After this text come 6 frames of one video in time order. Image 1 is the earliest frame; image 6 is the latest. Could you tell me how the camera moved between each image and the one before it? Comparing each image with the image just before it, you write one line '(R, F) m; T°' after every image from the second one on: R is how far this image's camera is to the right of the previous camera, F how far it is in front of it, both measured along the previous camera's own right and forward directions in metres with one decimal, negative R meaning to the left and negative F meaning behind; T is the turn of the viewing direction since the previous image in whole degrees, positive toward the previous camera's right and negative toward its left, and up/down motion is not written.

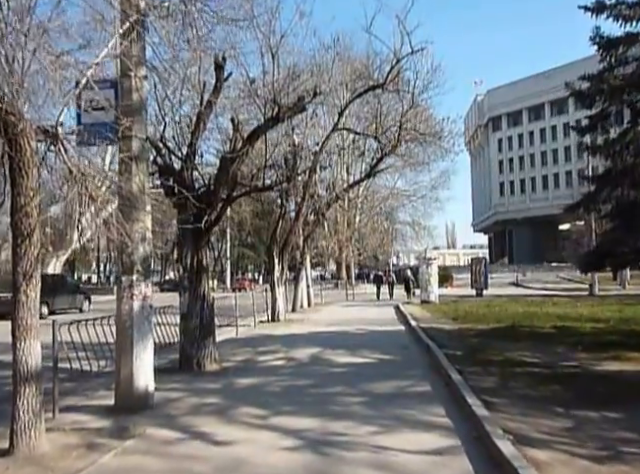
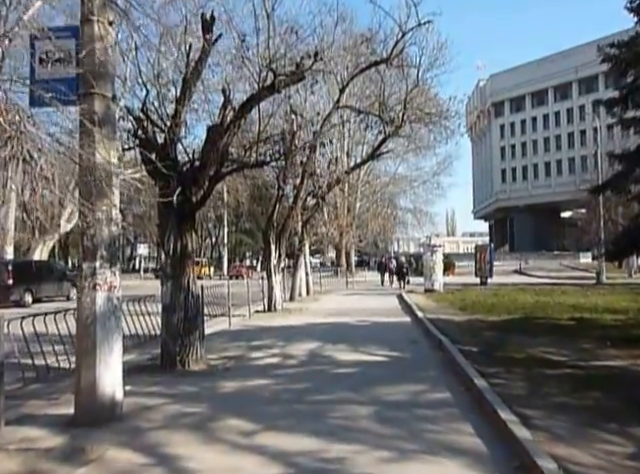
(0.0, +1.5) m; 0°
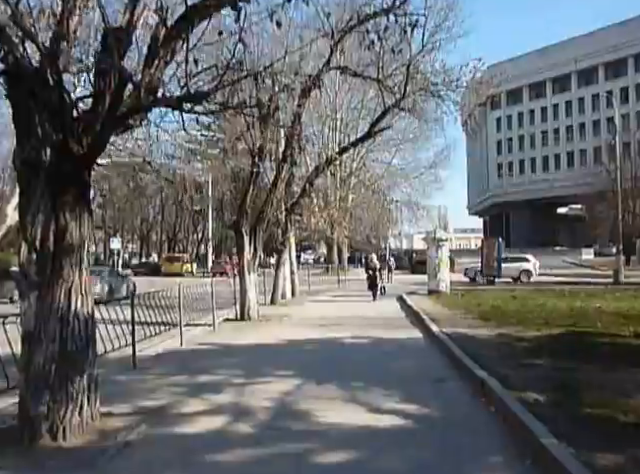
(+0.2, +4.6) m; +1°
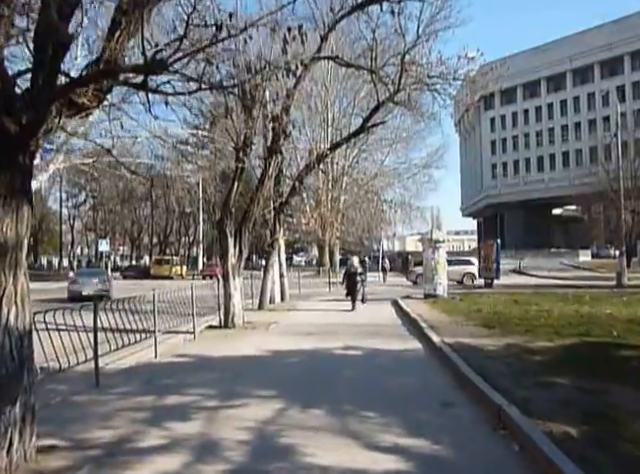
(+0.1, +1.4) m; +1°
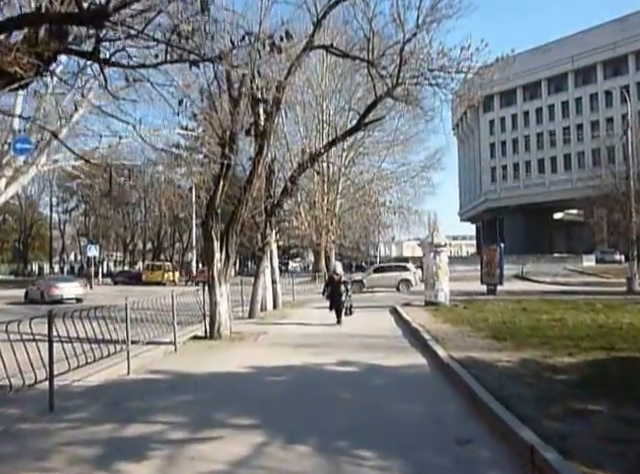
(+0.1, +1.5) m; 0°
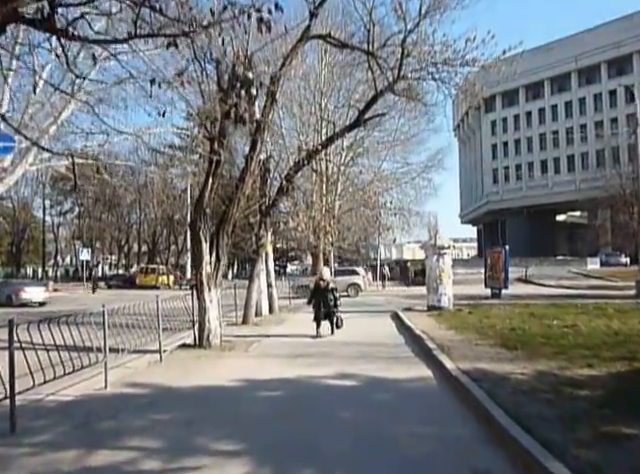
(+0.1, +1.0) m; 0°
